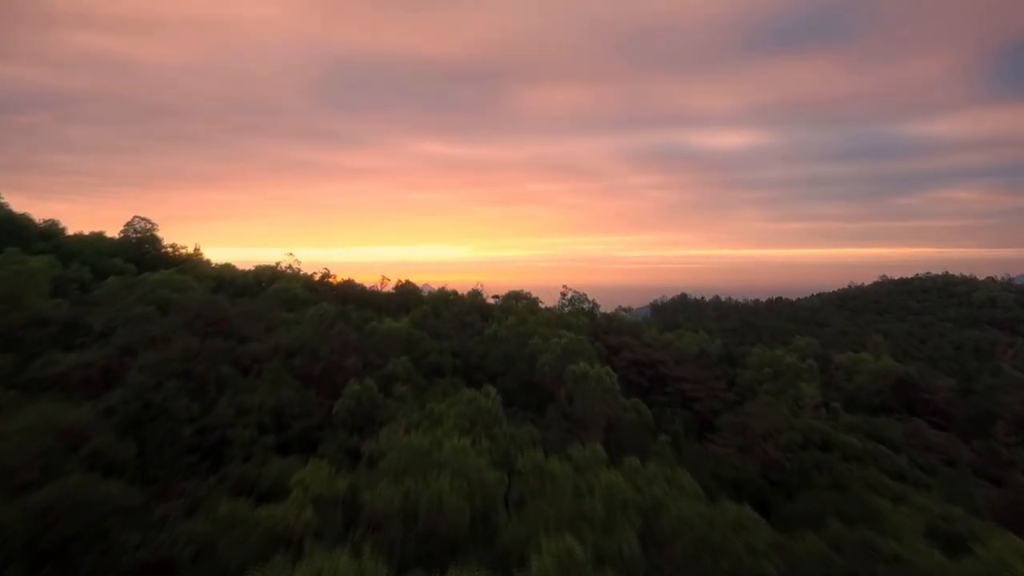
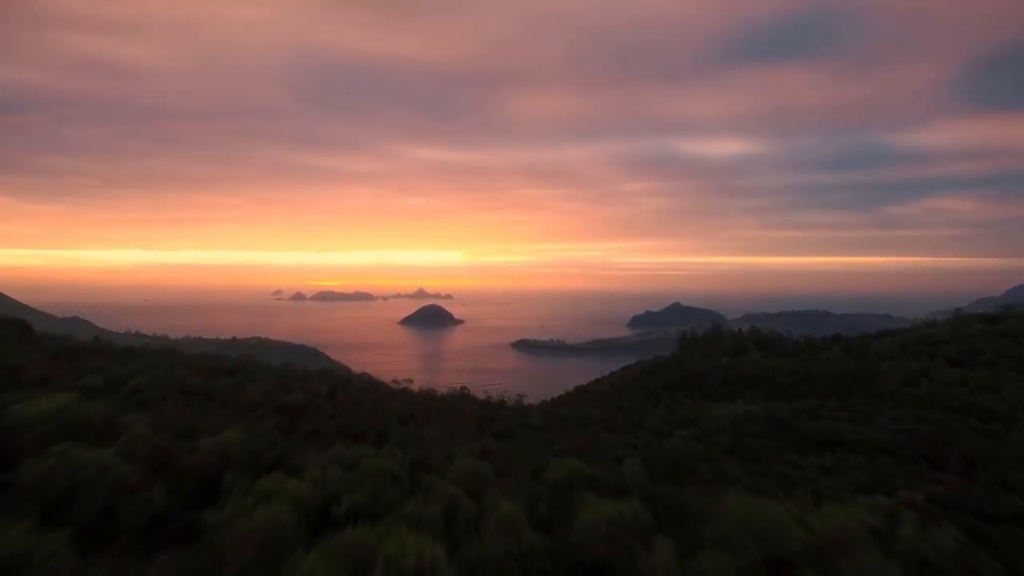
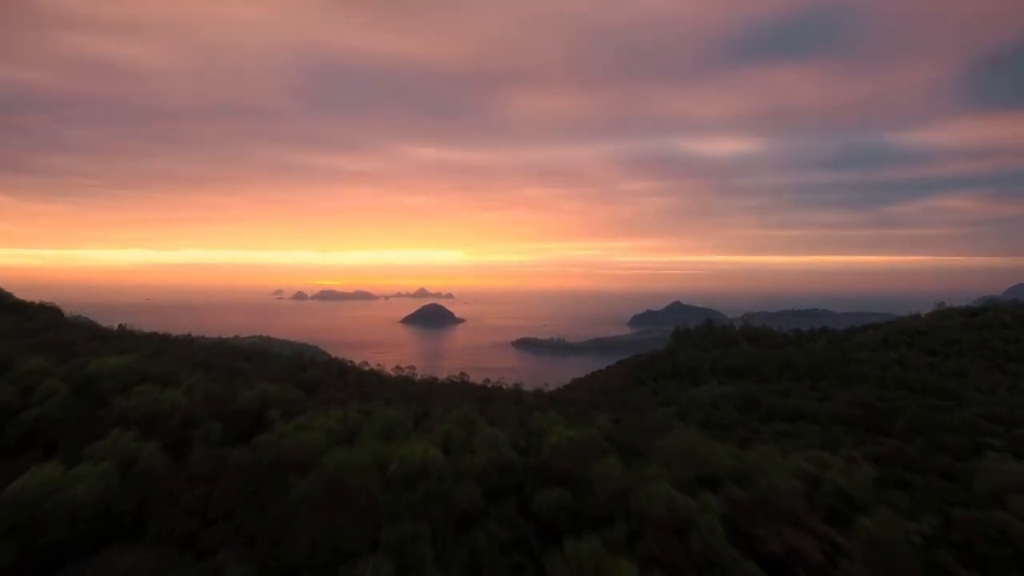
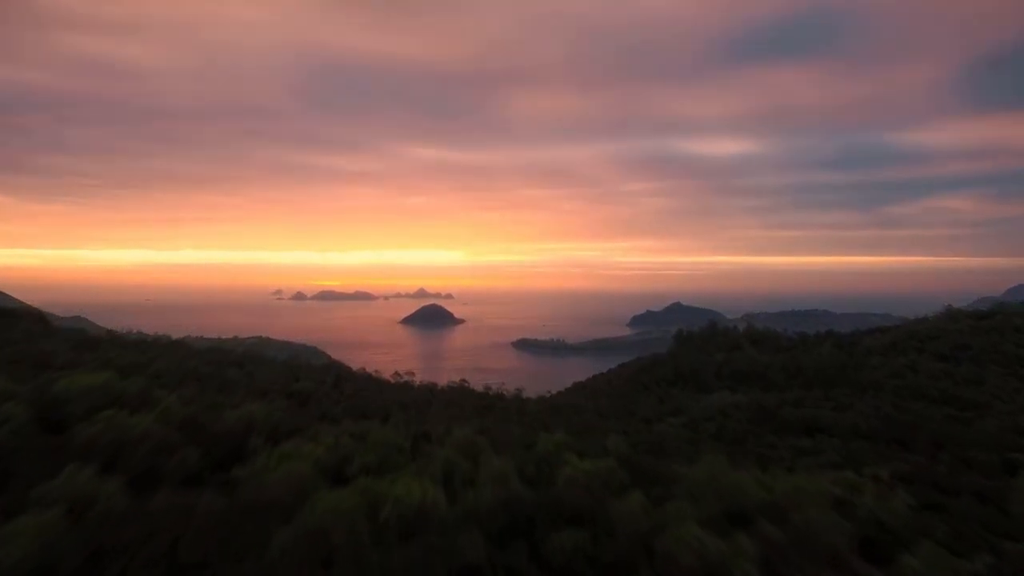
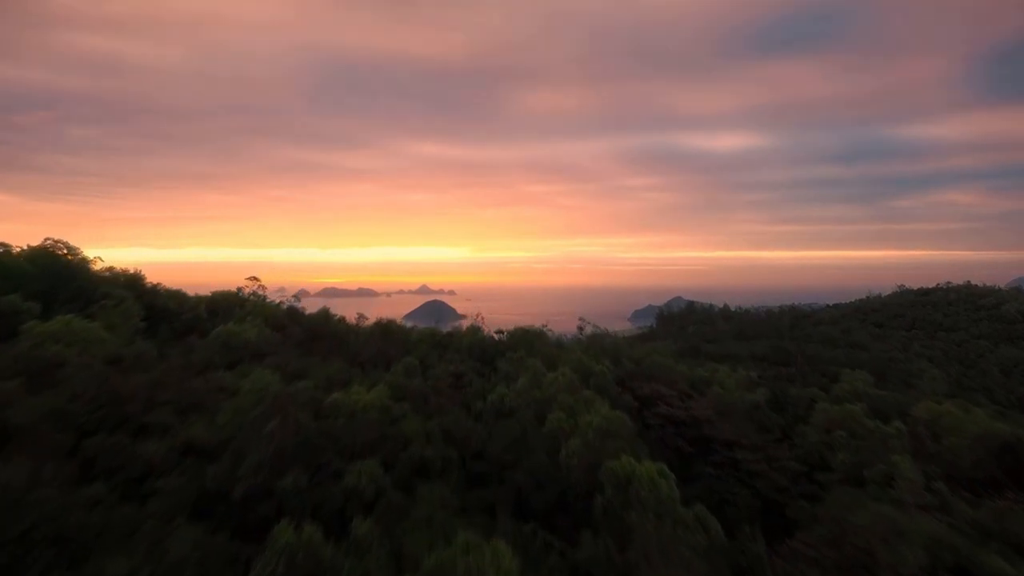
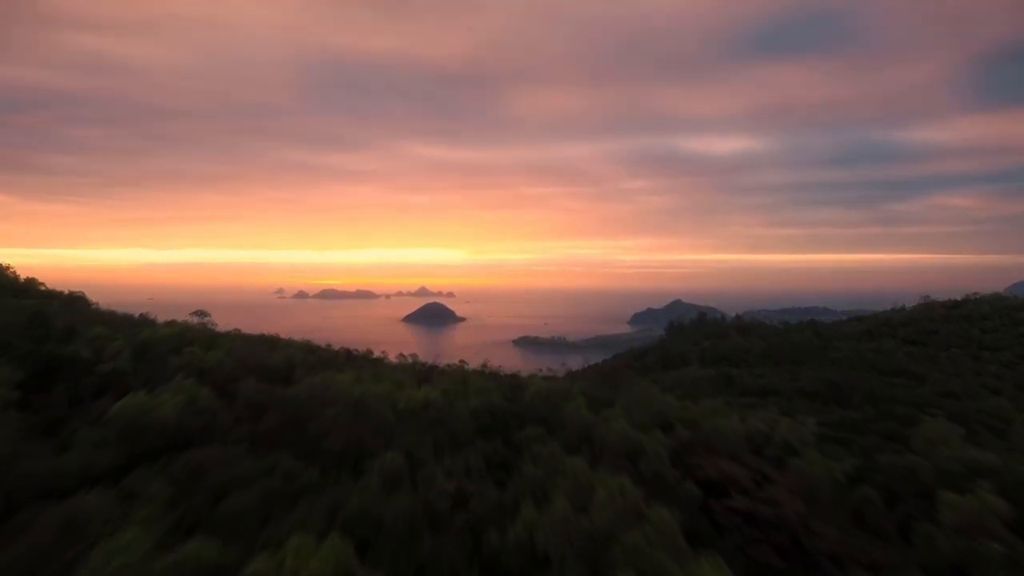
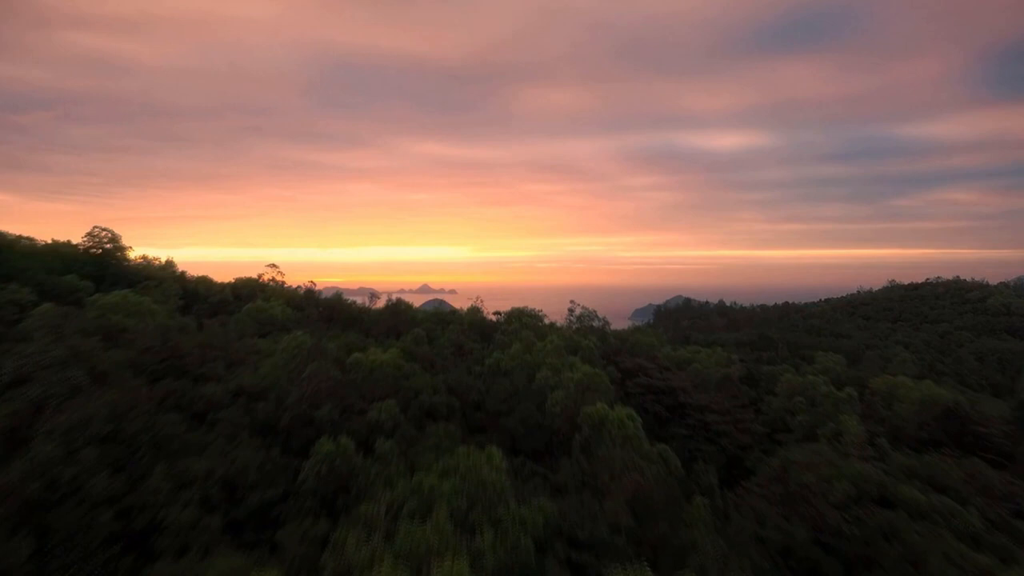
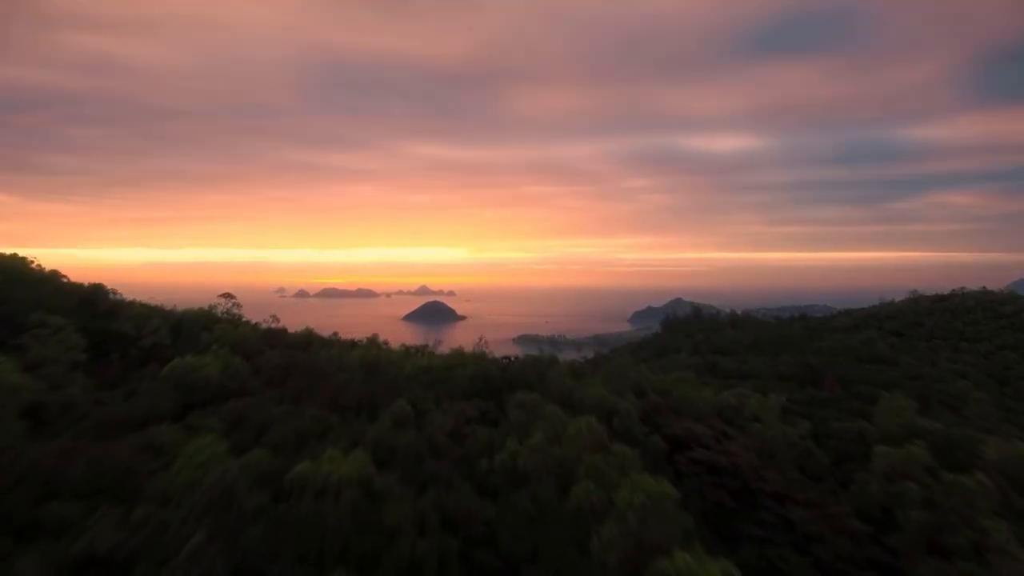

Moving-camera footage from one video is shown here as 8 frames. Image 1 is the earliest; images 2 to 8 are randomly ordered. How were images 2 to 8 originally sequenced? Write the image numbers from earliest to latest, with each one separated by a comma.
7, 5, 8, 6, 3, 4, 2
